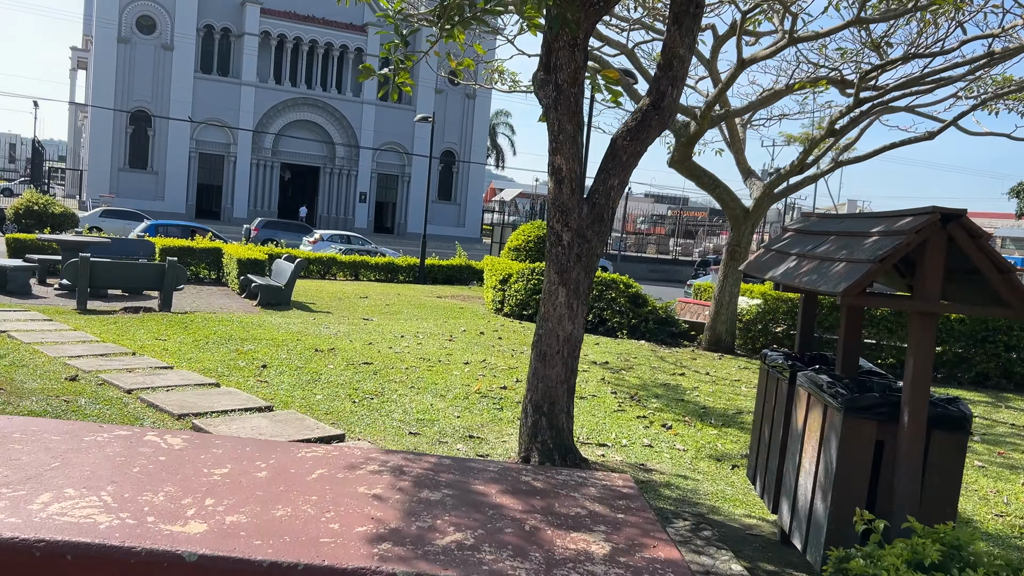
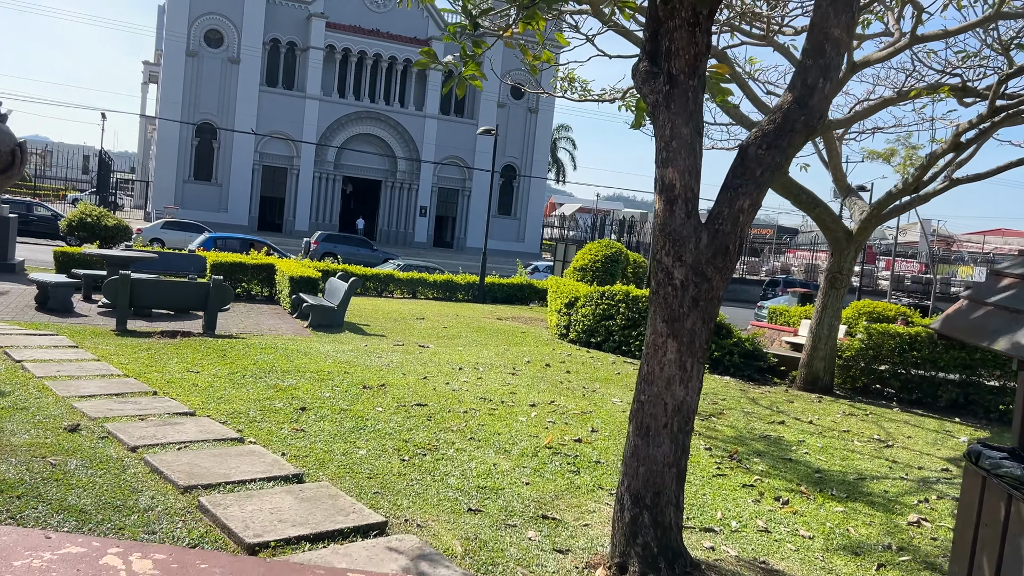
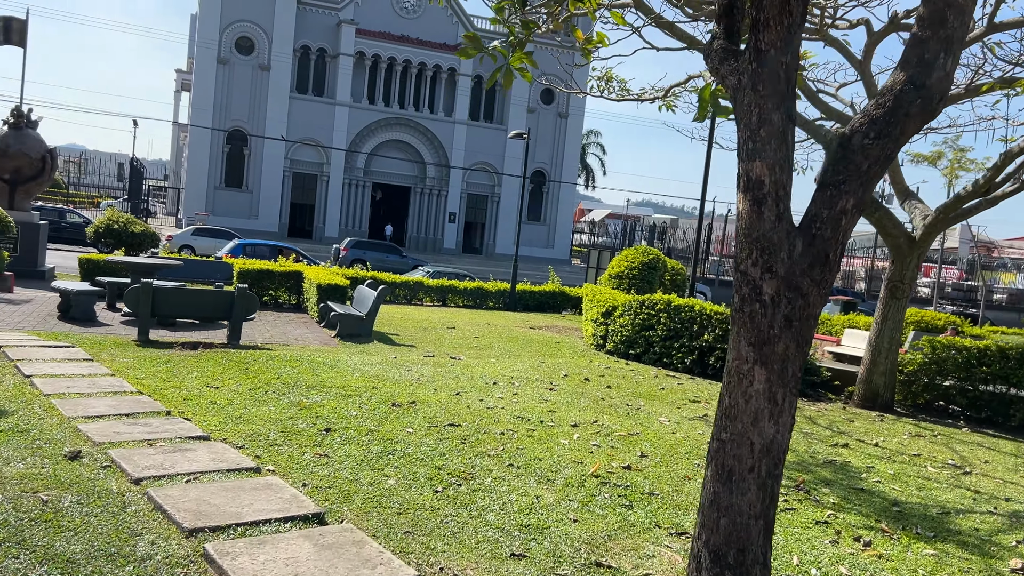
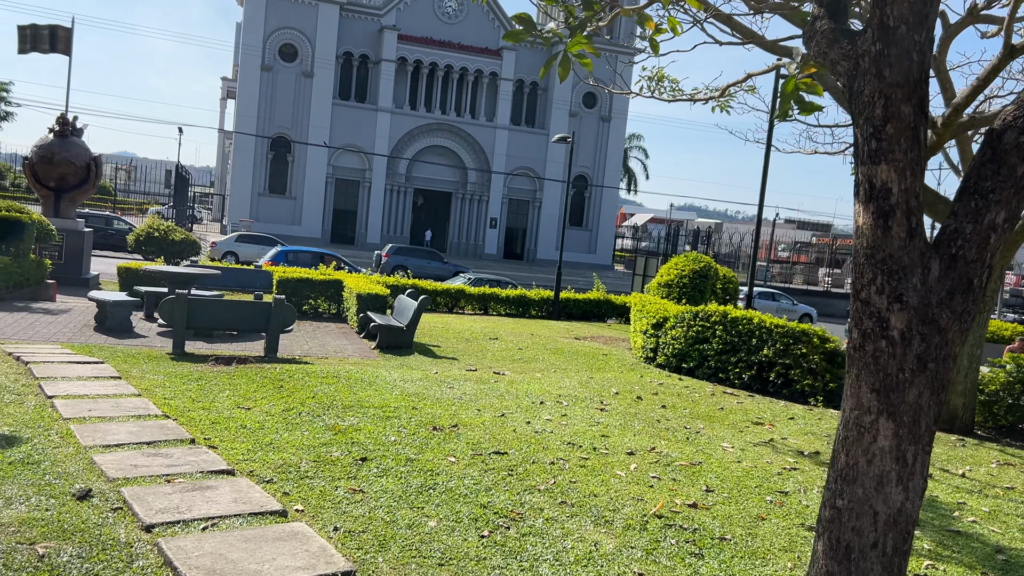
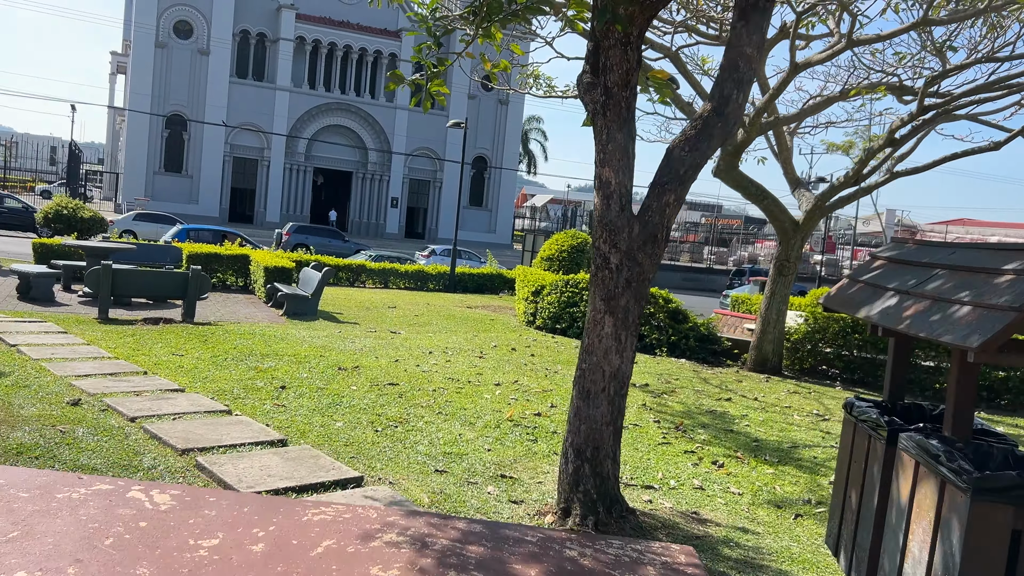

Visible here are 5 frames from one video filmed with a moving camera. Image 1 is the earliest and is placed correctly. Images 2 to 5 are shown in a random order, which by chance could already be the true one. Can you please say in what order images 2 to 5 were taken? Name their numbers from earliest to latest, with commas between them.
5, 2, 3, 4
